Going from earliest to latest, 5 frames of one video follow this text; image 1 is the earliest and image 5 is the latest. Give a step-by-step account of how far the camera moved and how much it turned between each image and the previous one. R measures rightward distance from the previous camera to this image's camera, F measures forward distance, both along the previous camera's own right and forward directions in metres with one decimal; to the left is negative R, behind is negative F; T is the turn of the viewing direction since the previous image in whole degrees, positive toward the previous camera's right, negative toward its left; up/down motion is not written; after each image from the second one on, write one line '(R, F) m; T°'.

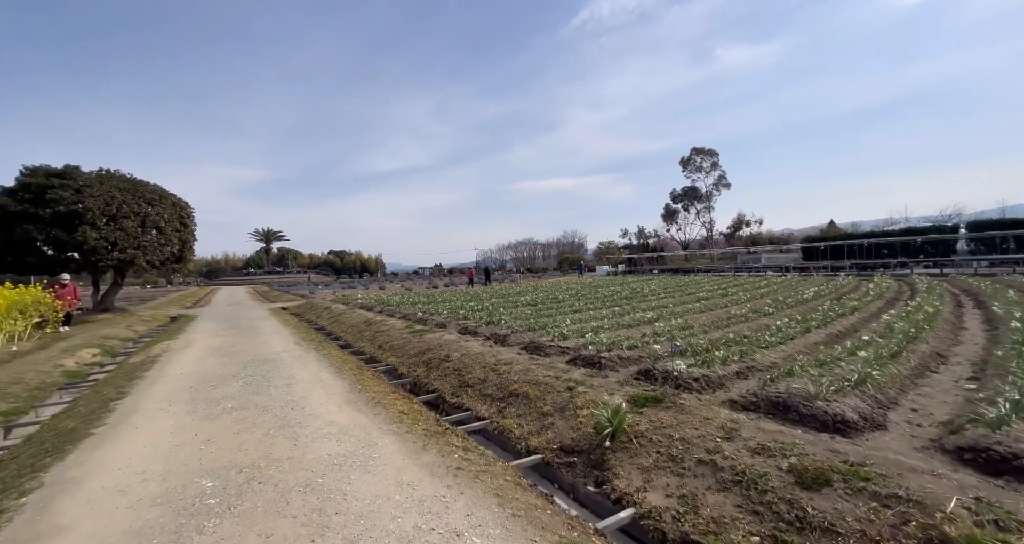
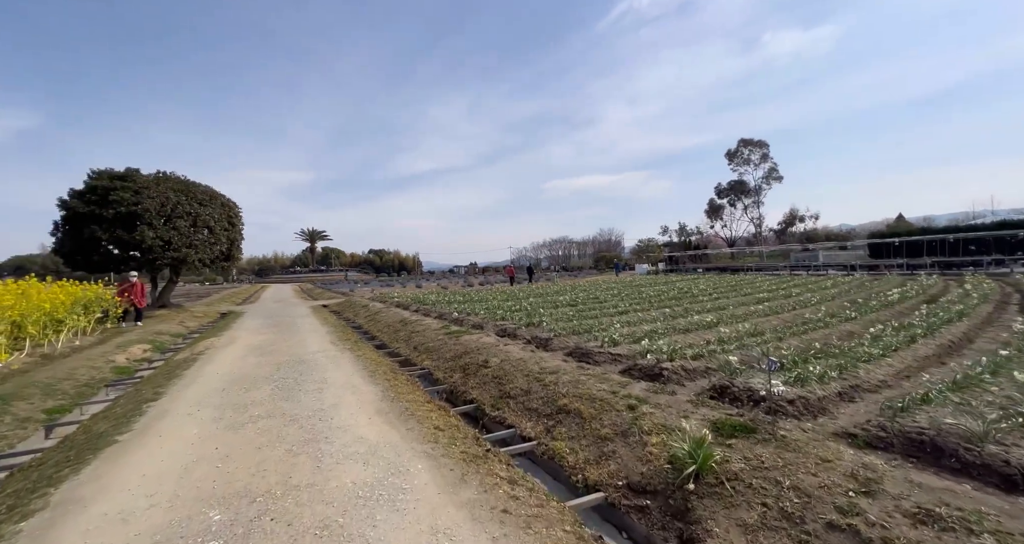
(-0.2, +0.7) m; -5°
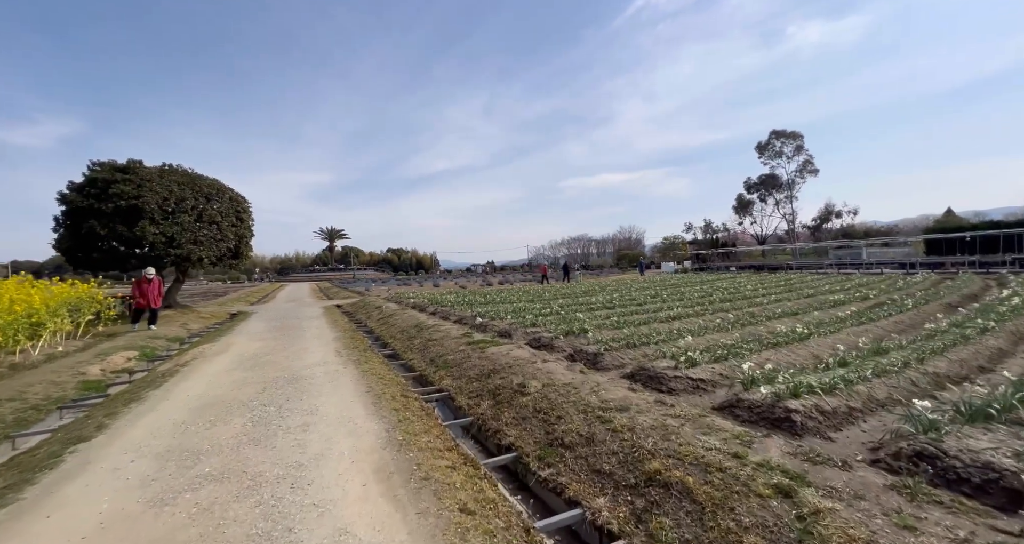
(-0.4, +1.8) m; -2°
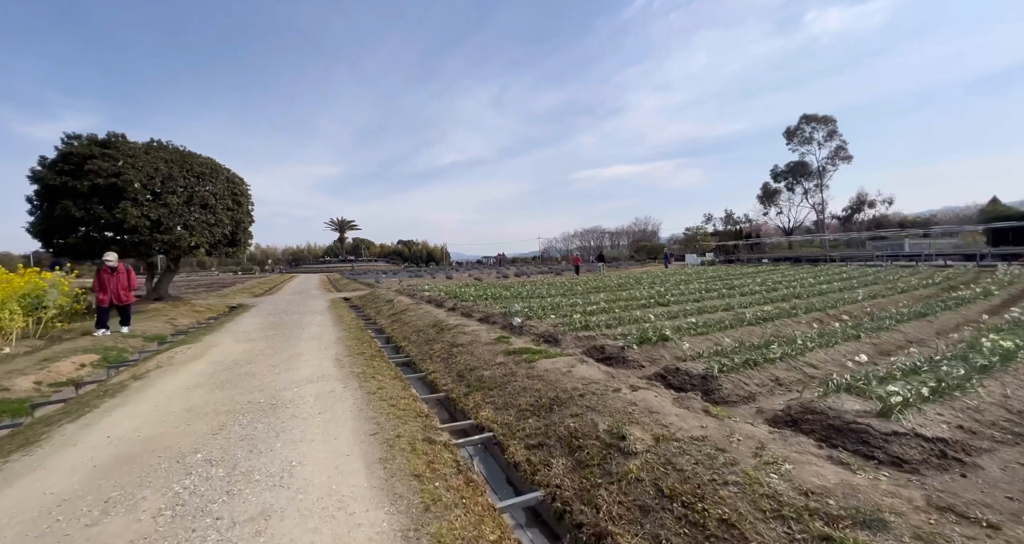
(-0.7, +2.3) m; -1°
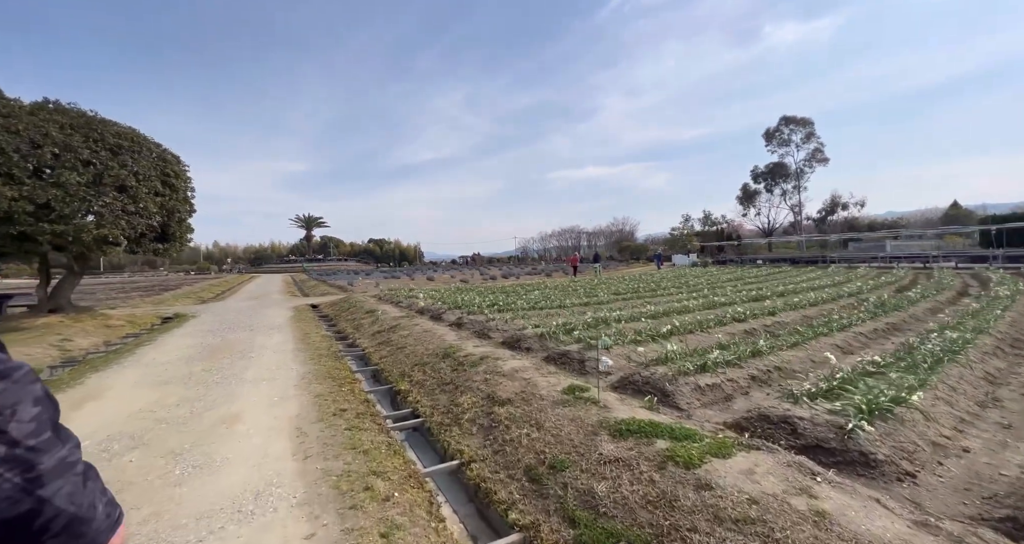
(-1.3, +3.4) m; +4°
